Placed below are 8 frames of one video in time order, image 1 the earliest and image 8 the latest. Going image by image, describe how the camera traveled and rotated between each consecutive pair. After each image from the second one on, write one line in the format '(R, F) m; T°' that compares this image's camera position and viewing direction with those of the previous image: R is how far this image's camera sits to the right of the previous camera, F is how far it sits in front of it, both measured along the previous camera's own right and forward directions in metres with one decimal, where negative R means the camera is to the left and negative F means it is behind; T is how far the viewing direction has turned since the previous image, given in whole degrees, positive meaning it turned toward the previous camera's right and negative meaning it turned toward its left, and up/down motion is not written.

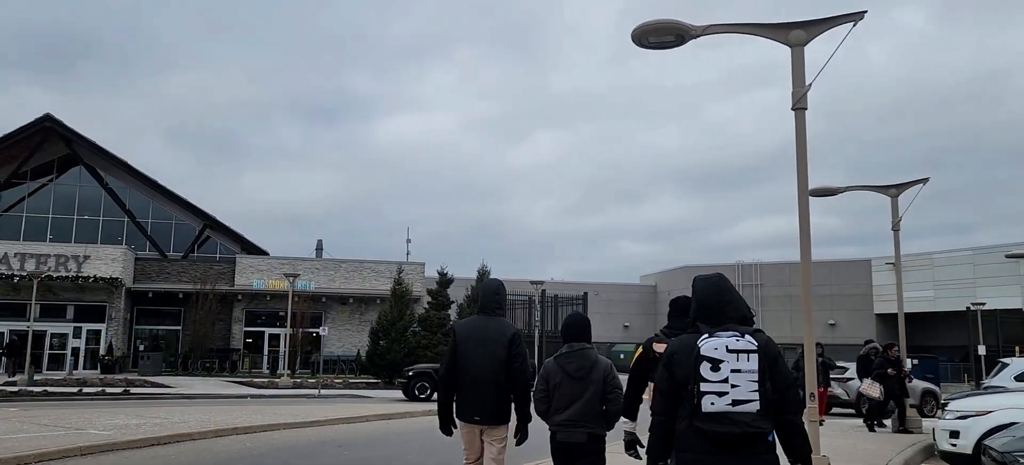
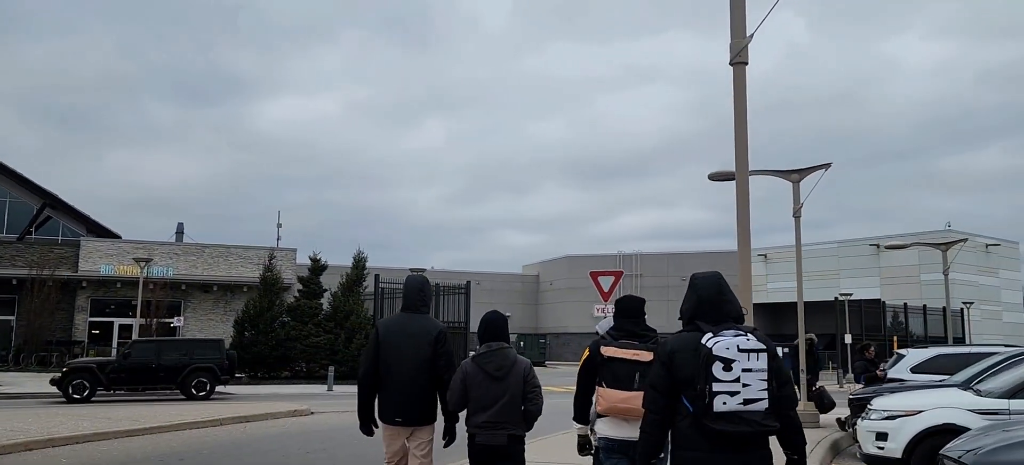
(0.0, +0.4) m; +8°
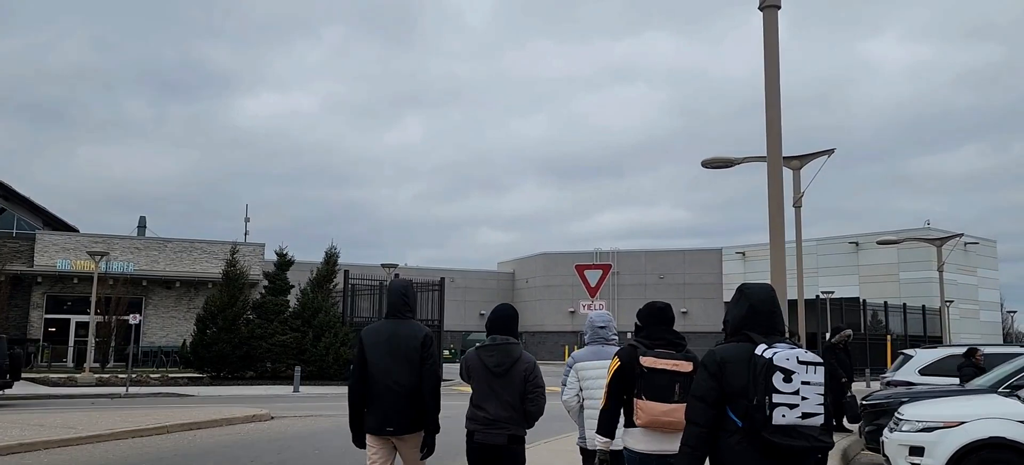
(0.0, +0.3) m; +2°
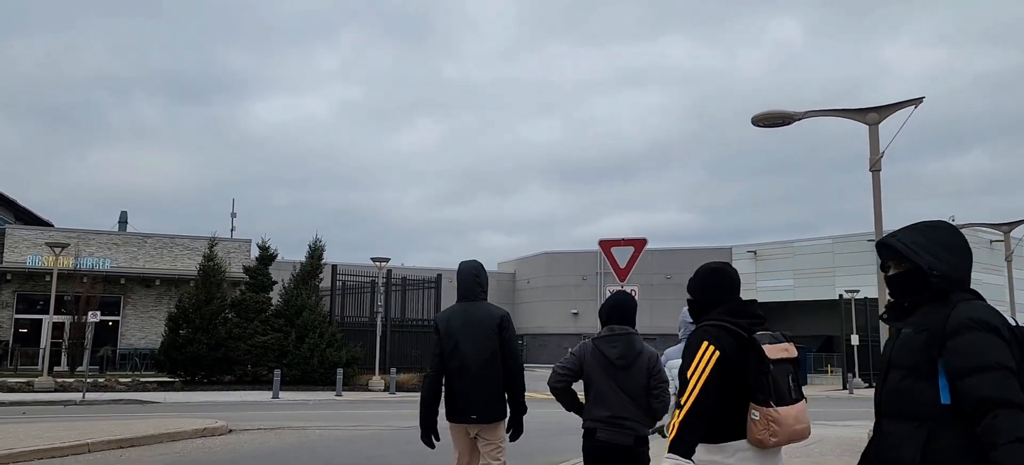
(0.0, +0.6) m; 0°
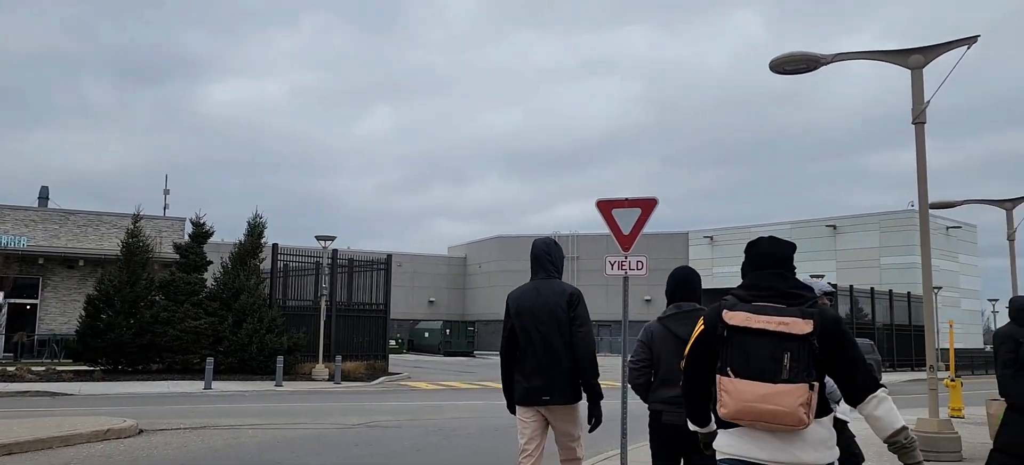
(-0.1, +0.5) m; +4°
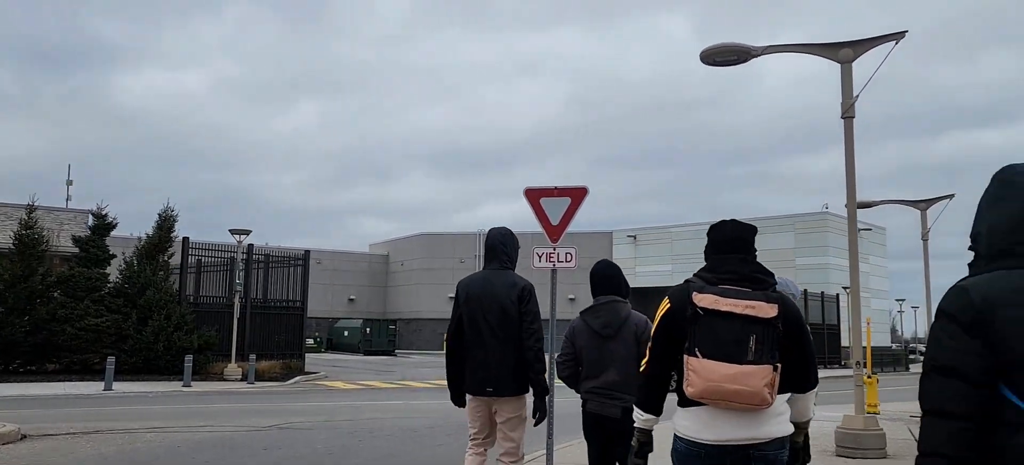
(0.0, +0.1) m; +5°
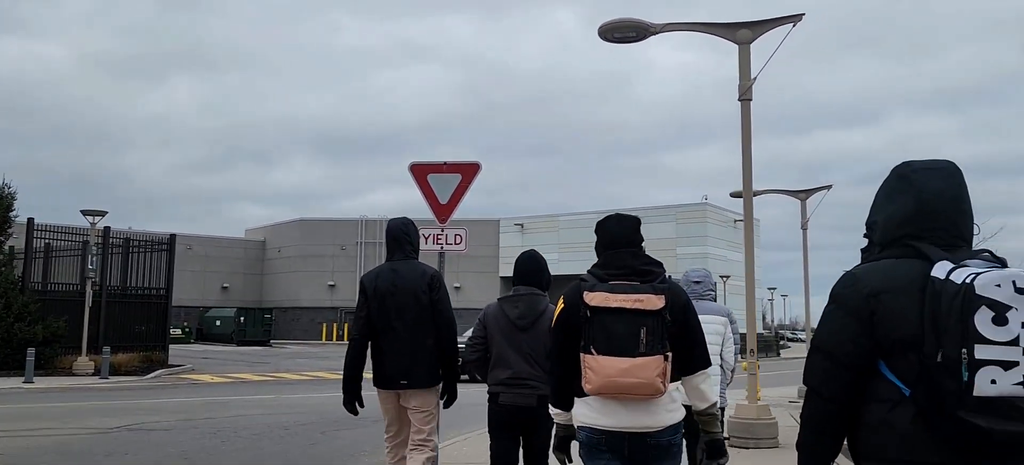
(0.0, +0.2) m; +8°
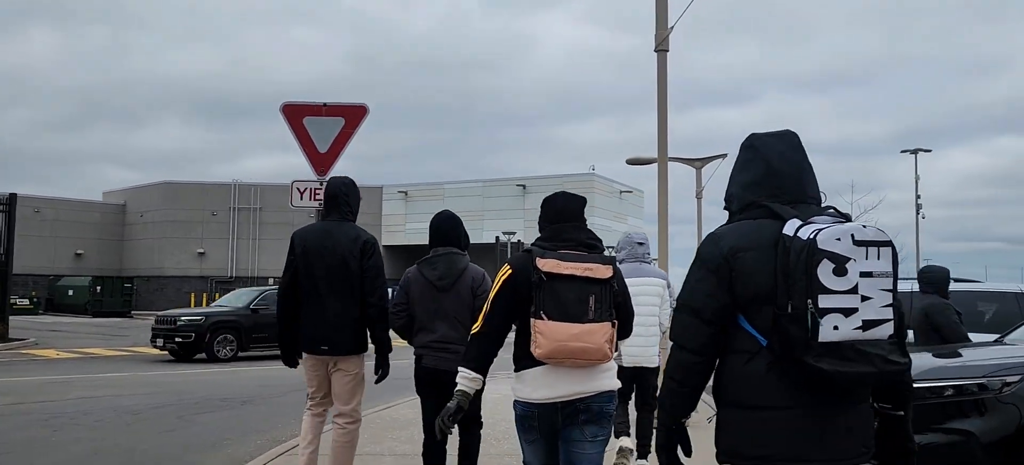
(0.0, +0.3) m; +8°
